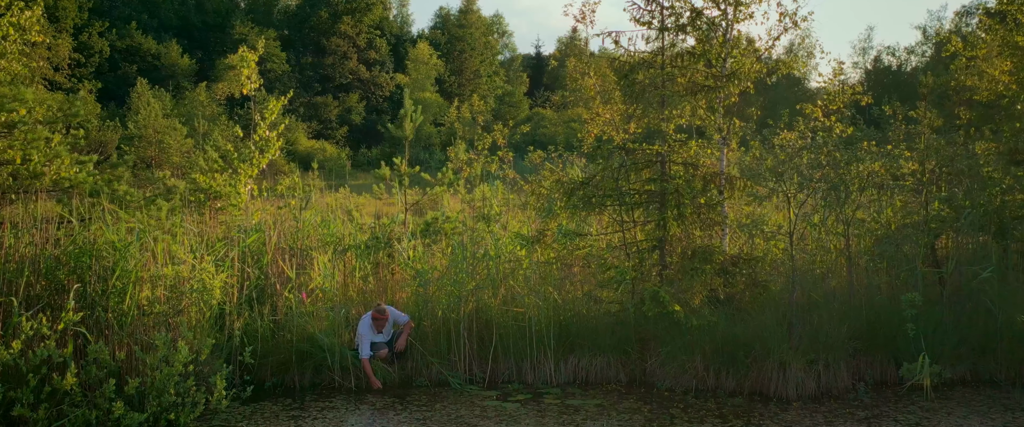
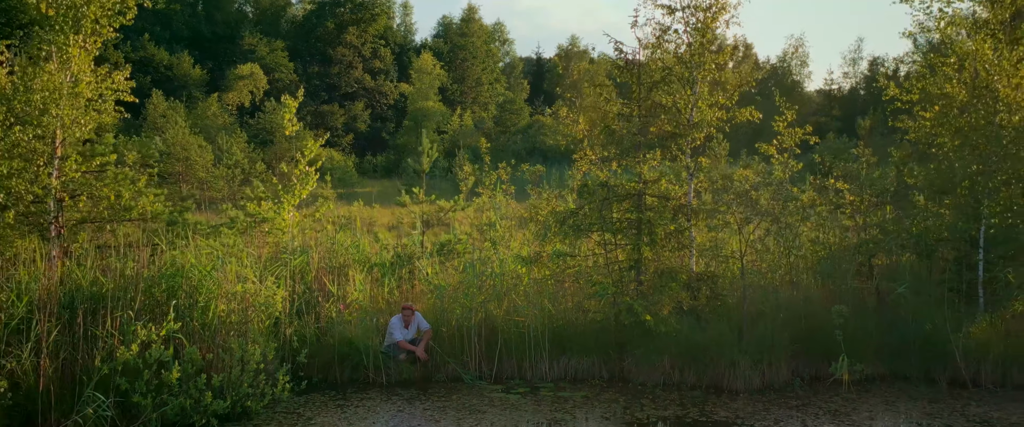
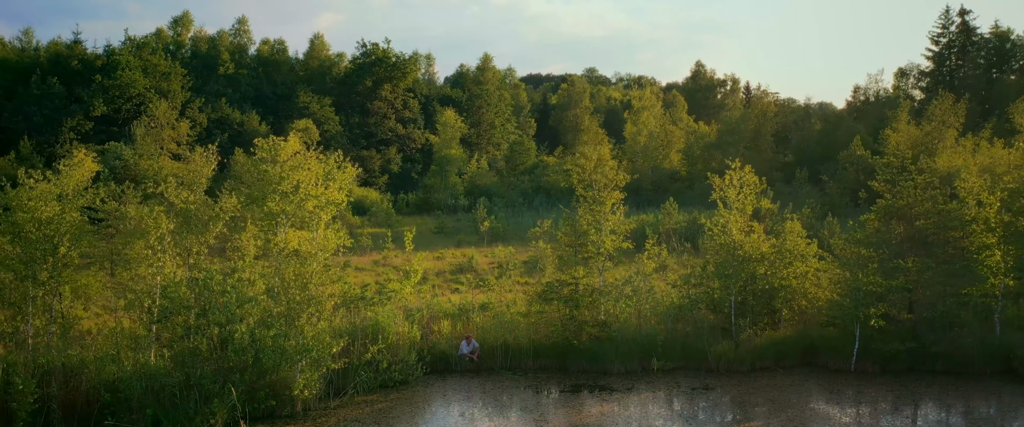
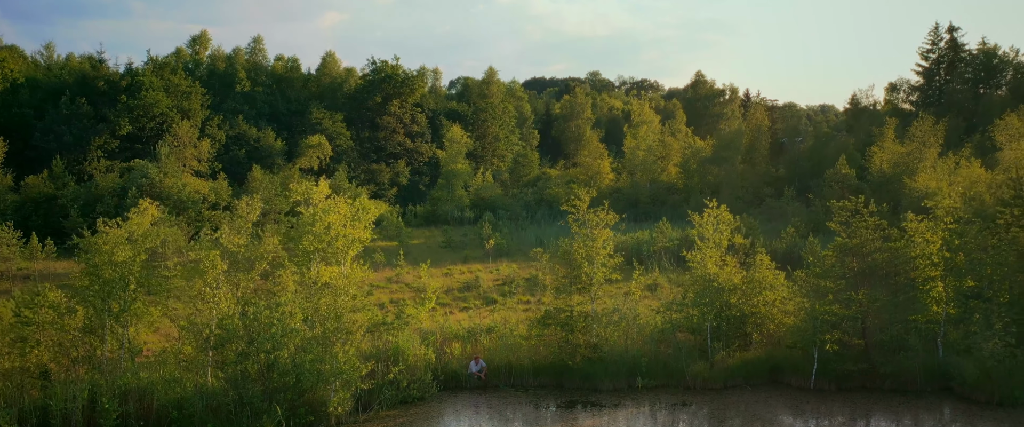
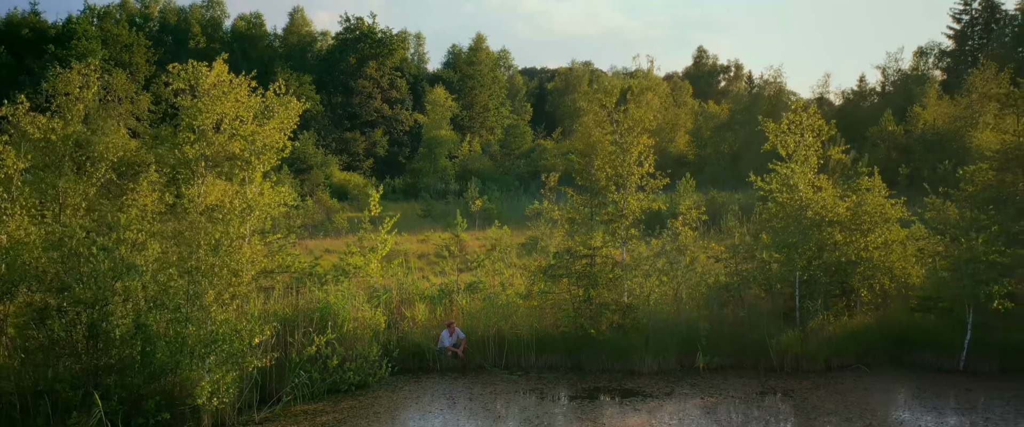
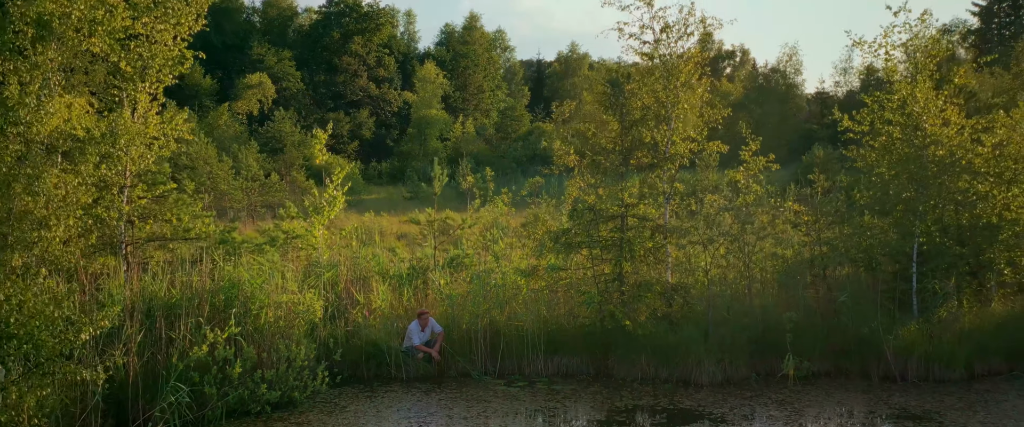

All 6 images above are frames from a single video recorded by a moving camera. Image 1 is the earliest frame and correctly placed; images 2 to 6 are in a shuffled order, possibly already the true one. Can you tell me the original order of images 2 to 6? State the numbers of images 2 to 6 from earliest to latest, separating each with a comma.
2, 6, 5, 3, 4
